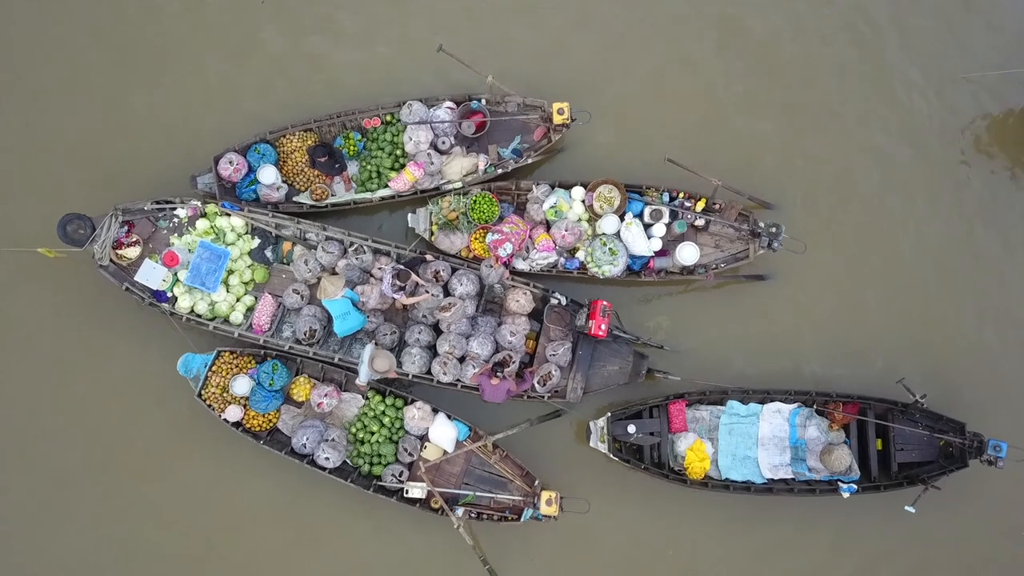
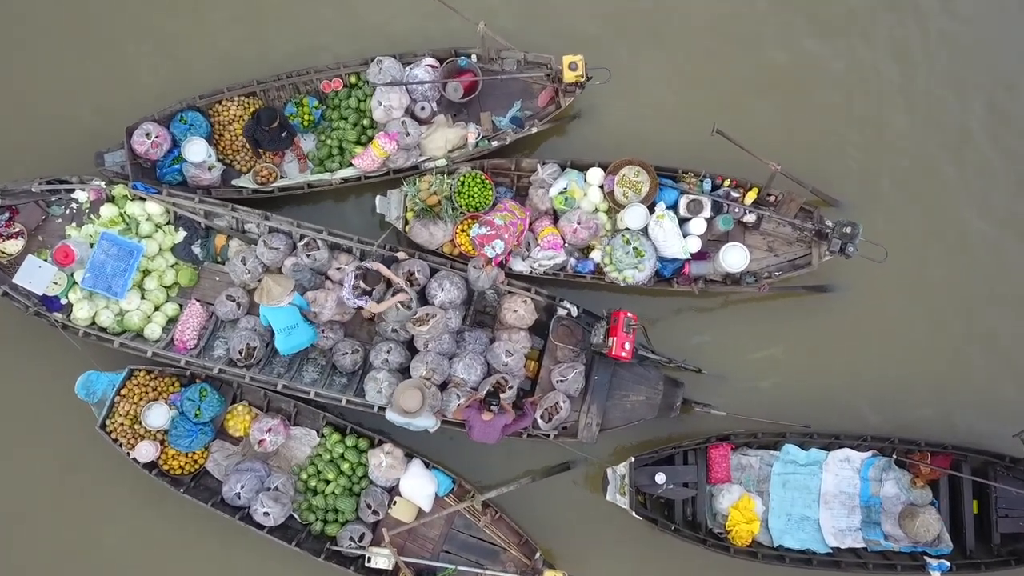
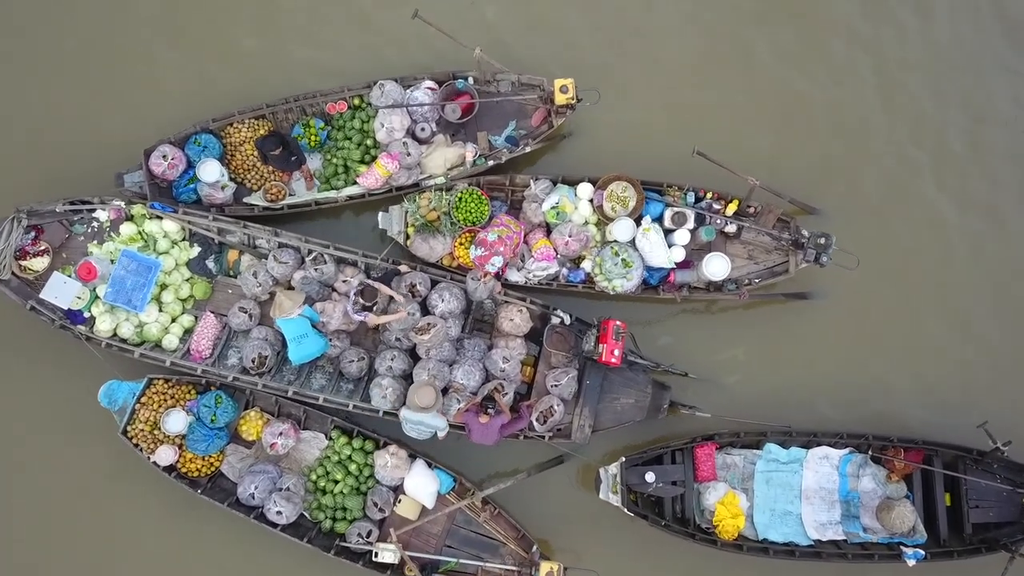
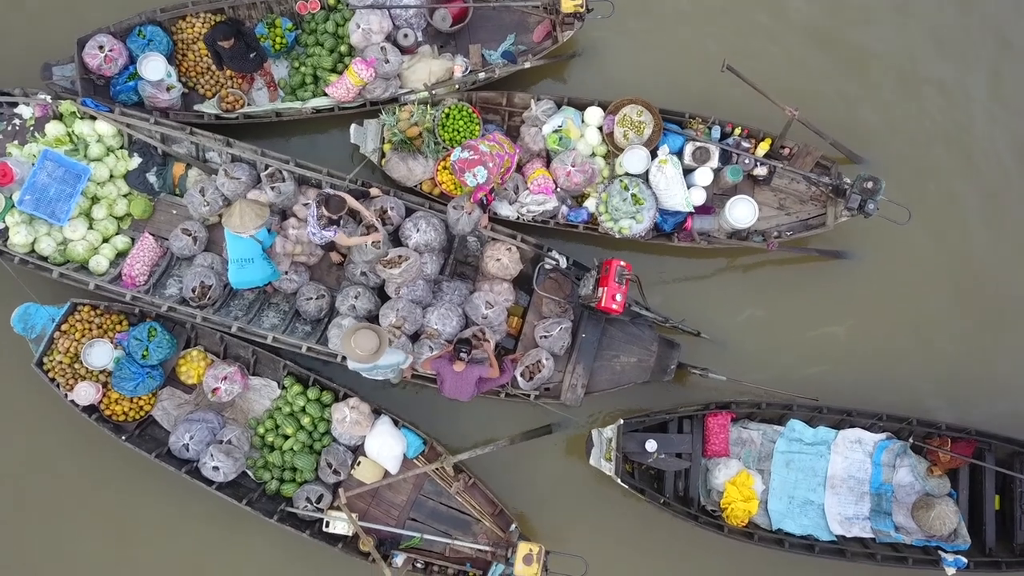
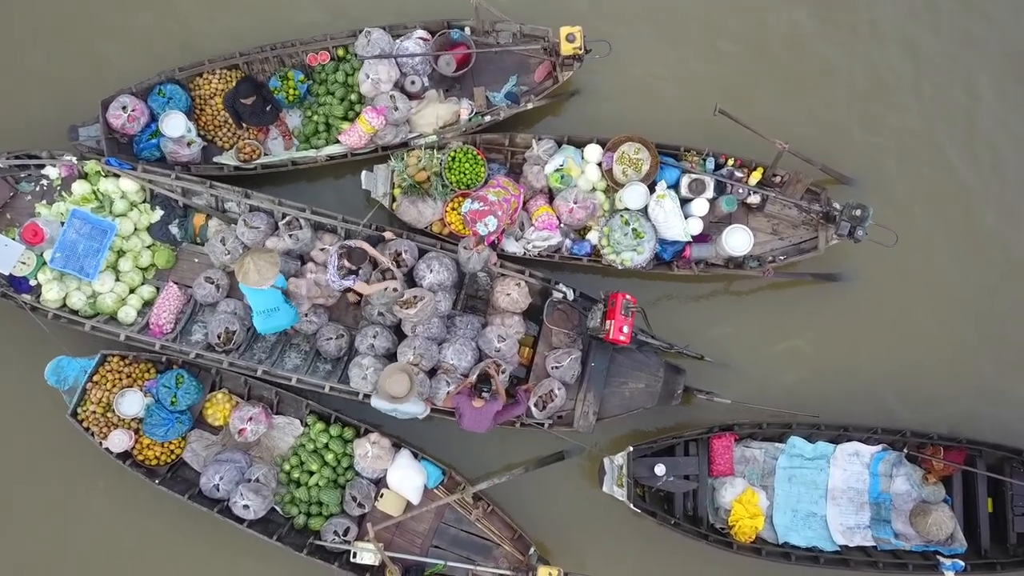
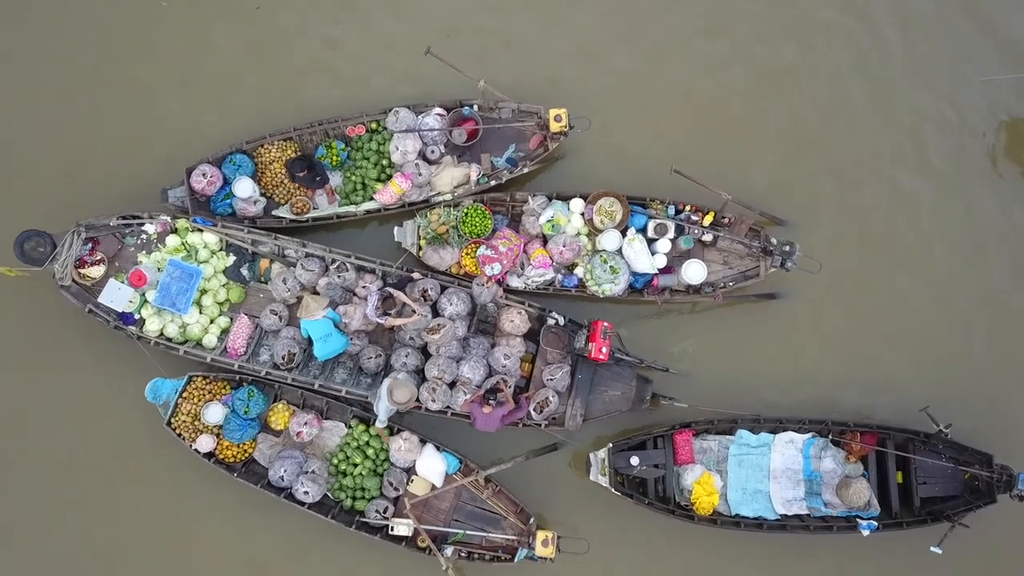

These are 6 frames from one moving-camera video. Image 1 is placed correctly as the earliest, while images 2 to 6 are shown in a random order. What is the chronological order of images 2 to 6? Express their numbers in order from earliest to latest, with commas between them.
6, 3, 2, 5, 4
